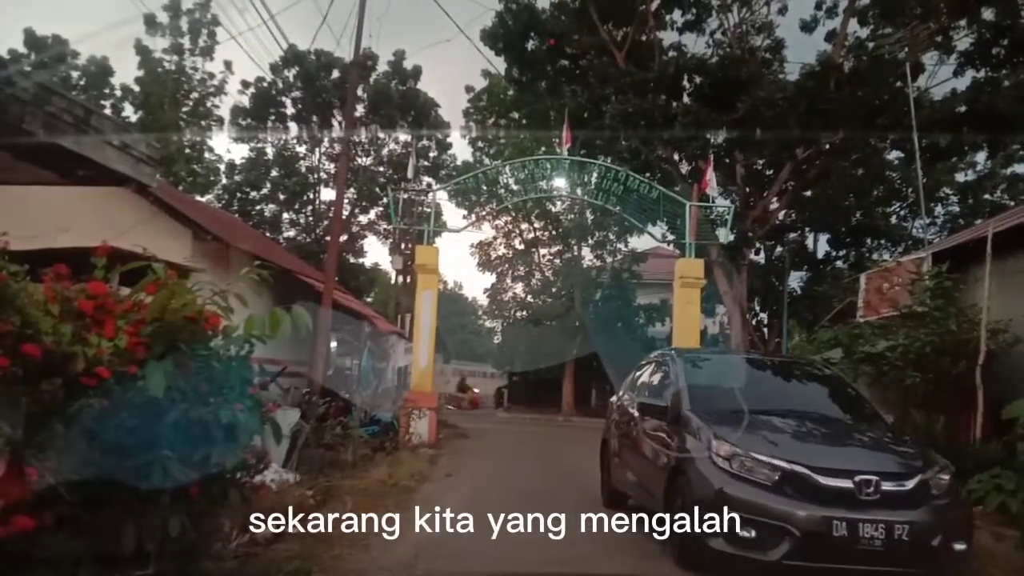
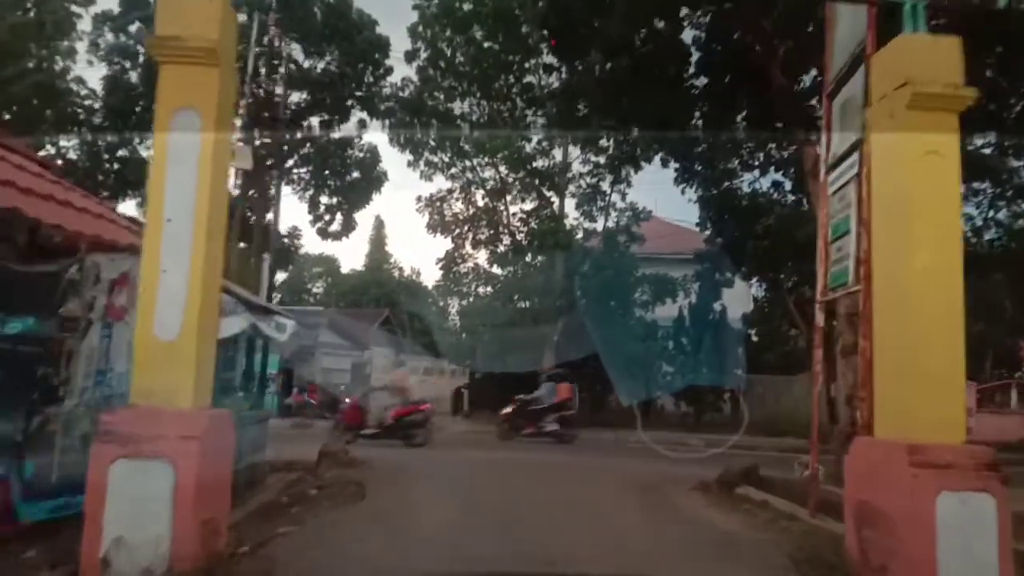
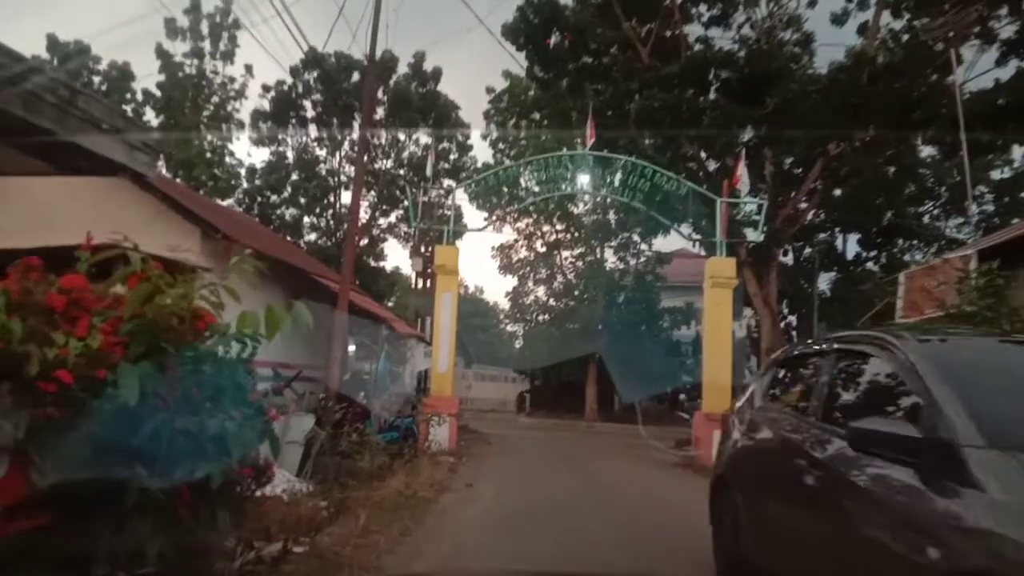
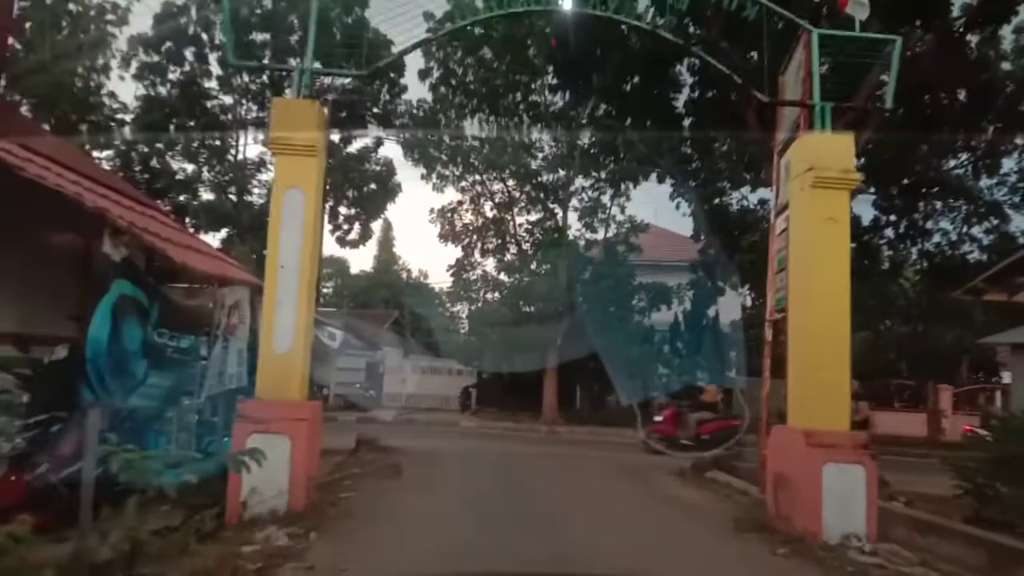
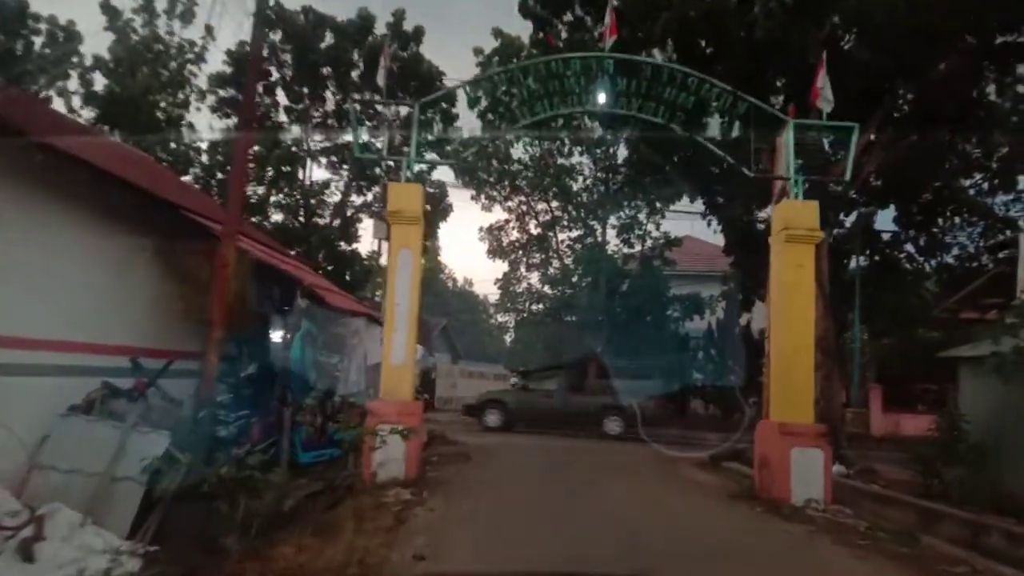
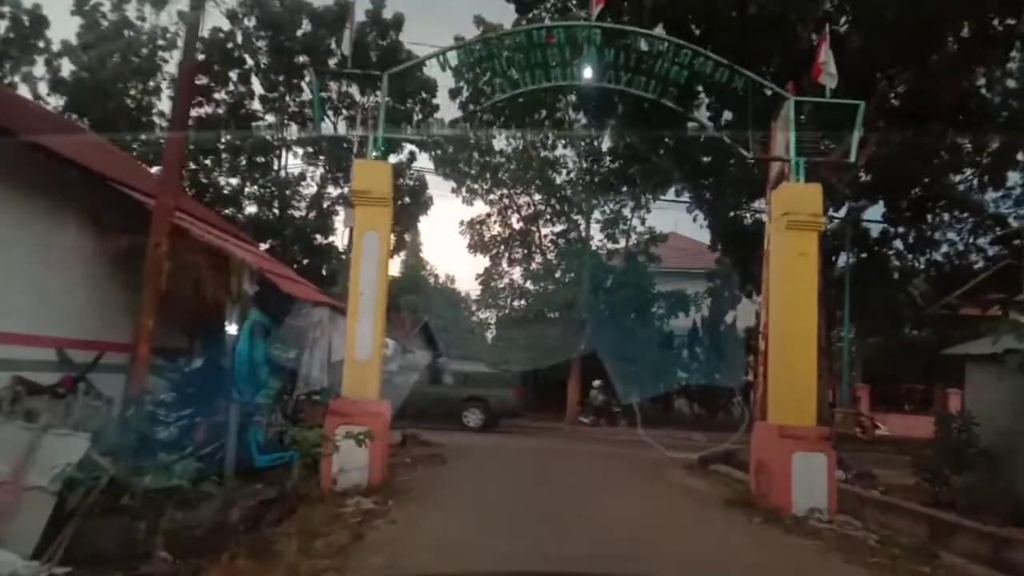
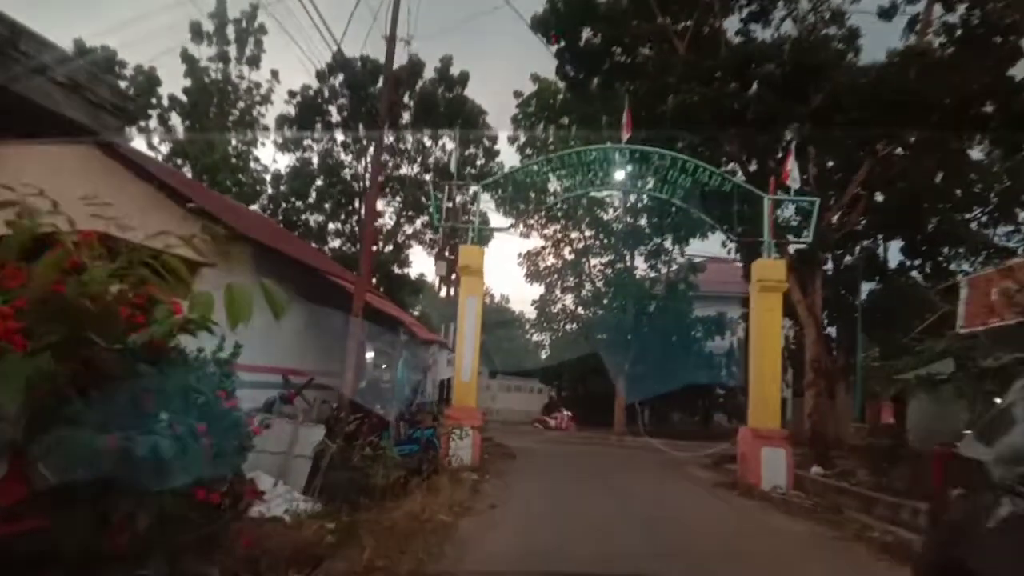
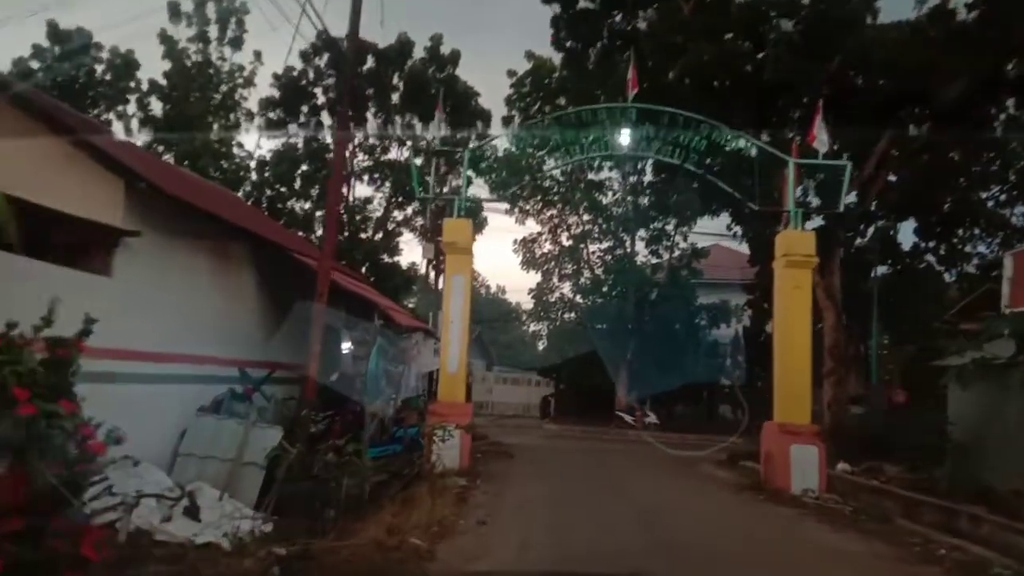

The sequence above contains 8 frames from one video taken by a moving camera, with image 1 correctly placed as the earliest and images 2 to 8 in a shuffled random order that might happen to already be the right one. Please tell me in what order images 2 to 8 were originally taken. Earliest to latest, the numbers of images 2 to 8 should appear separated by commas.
3, 7, 8, 5, 6, 4, 2
